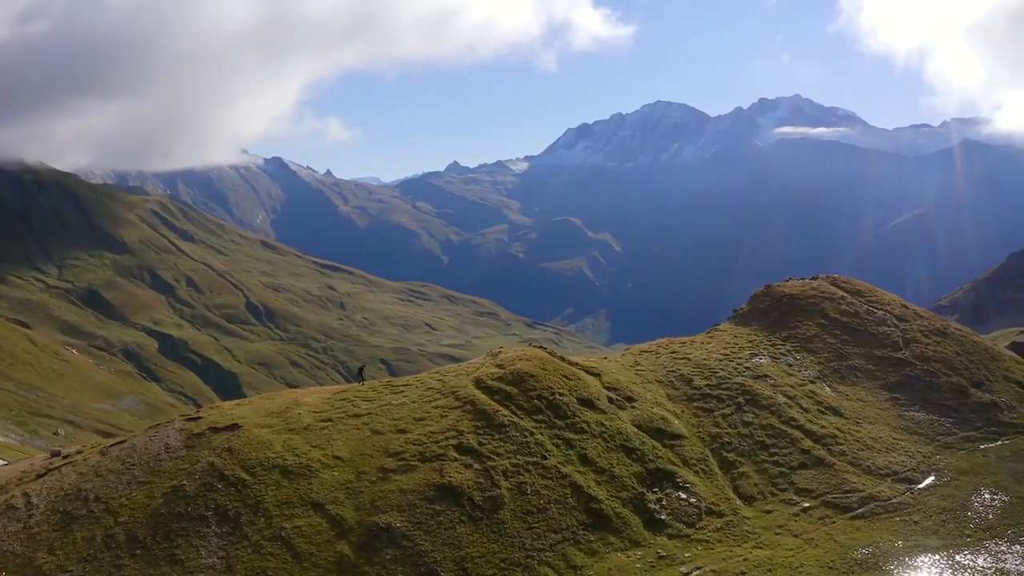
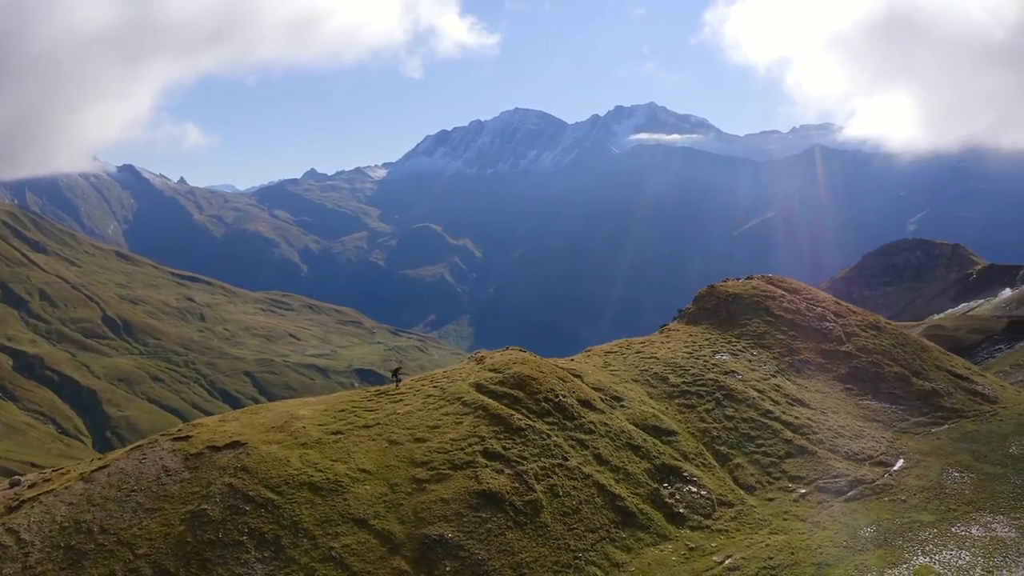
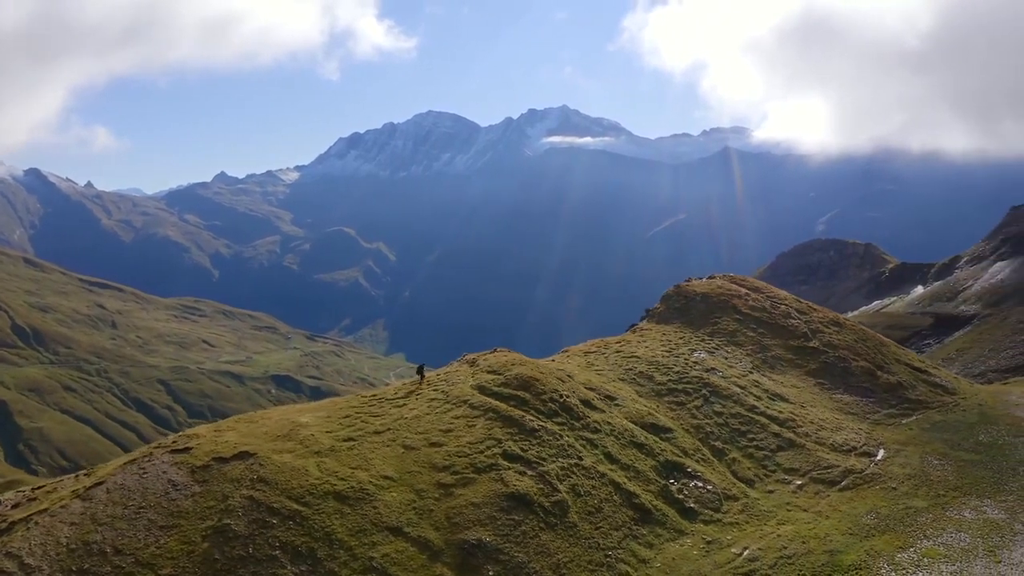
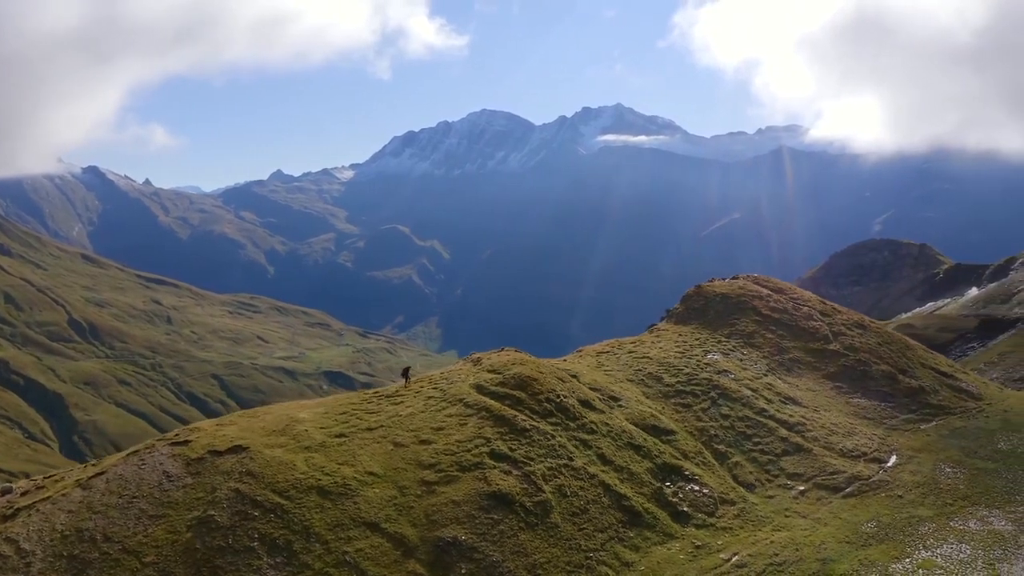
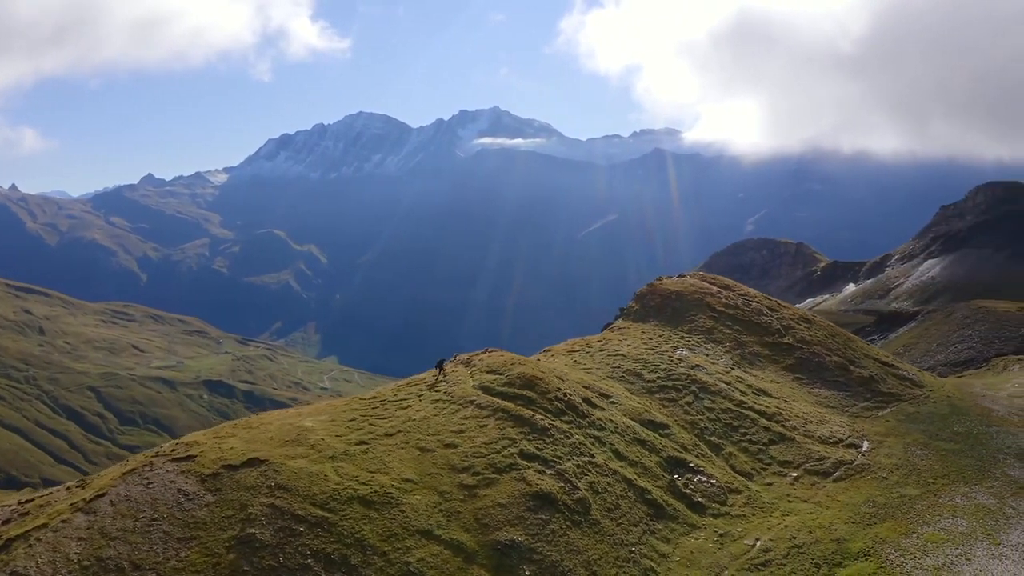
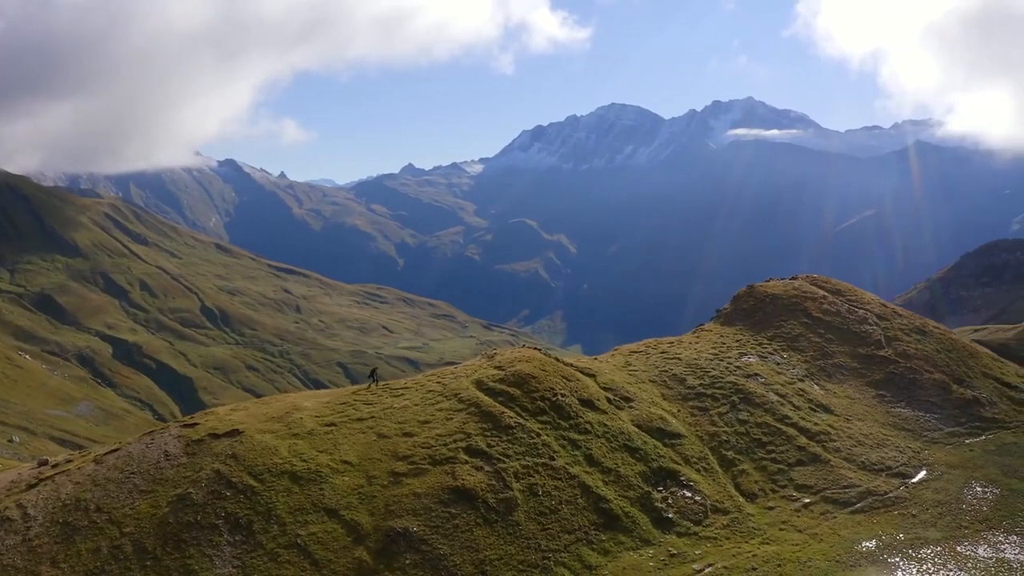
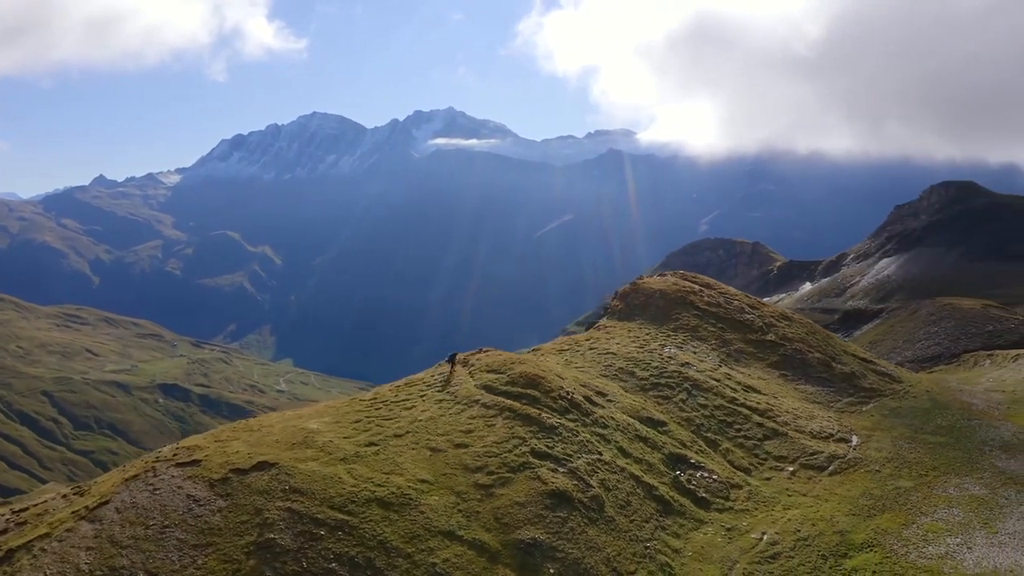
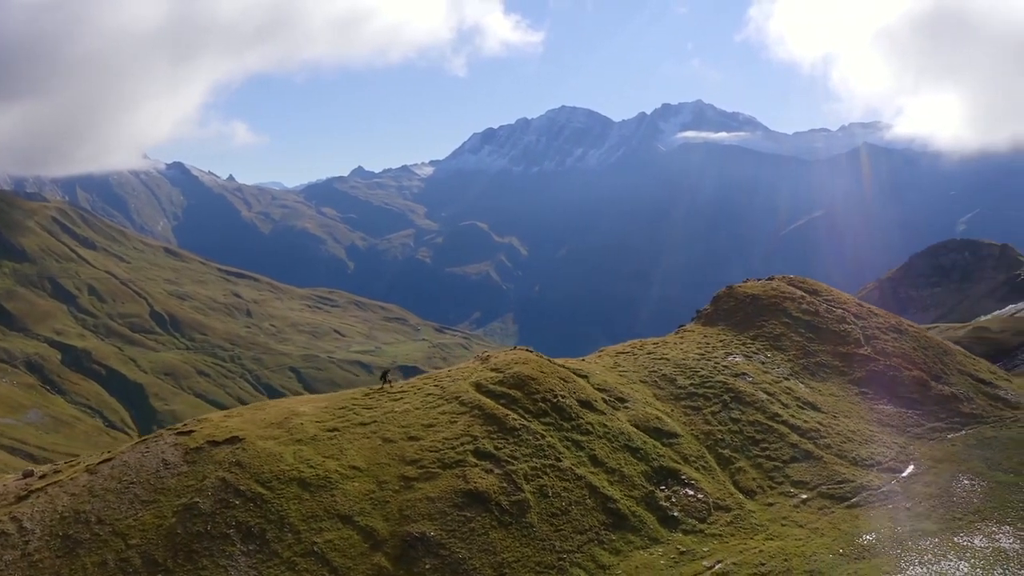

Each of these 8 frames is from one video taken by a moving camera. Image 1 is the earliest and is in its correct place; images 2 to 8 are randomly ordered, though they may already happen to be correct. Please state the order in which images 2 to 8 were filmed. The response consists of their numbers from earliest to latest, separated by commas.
6, 8, 2, 4, 3, 5, 7
